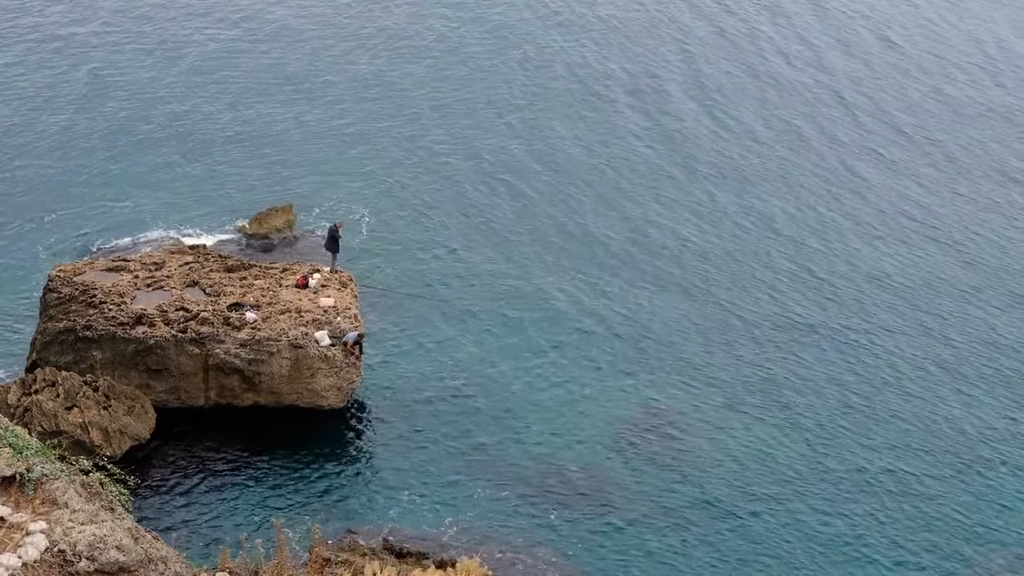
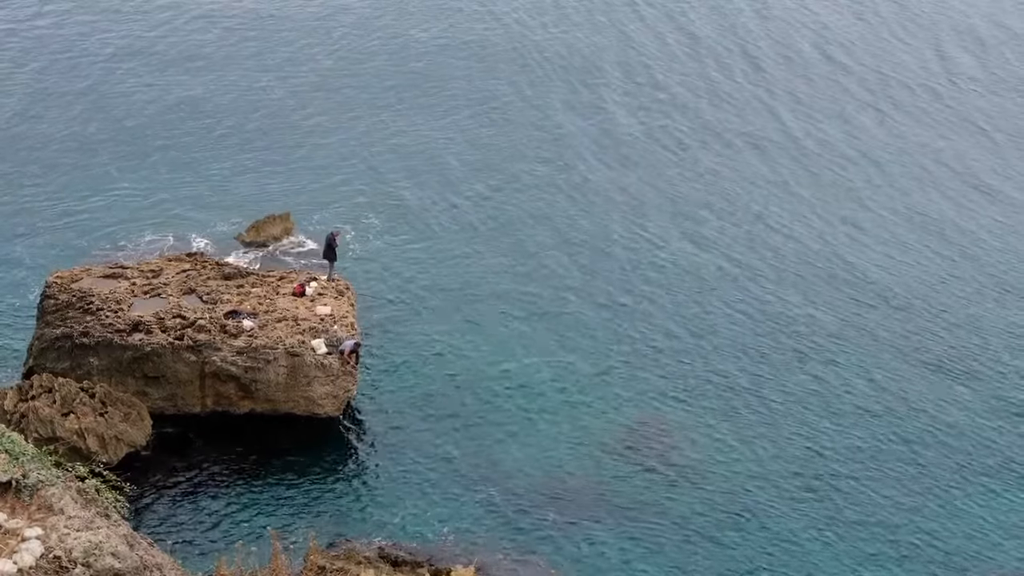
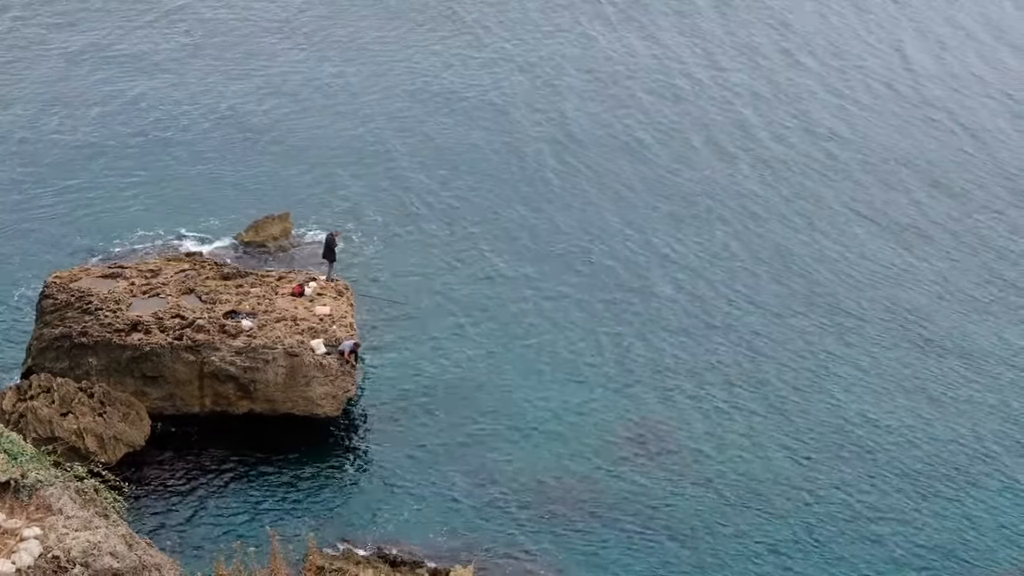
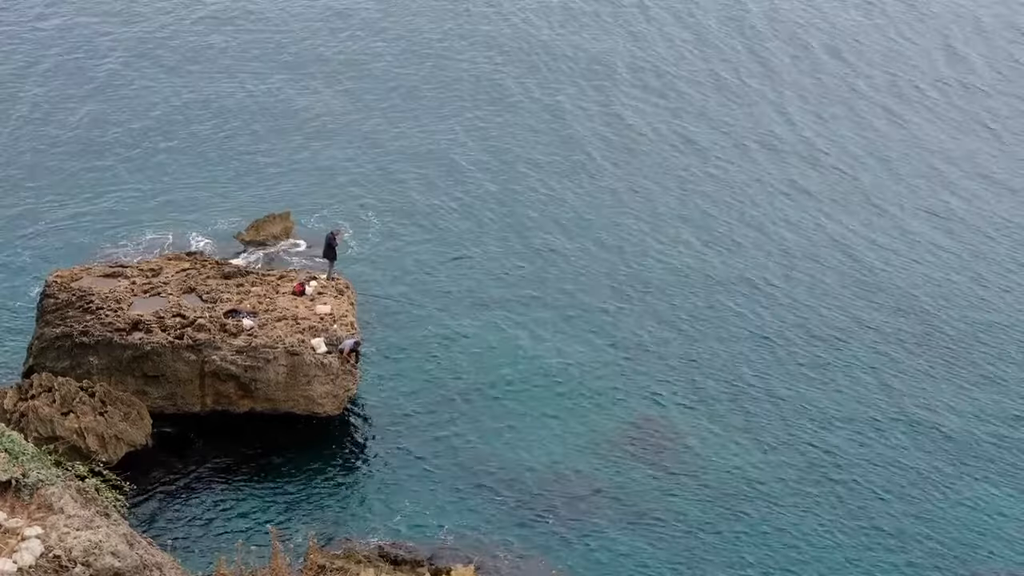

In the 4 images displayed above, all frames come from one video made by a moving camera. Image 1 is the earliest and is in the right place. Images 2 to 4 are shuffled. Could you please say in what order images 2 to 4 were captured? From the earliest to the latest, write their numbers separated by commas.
4, 2, 3
